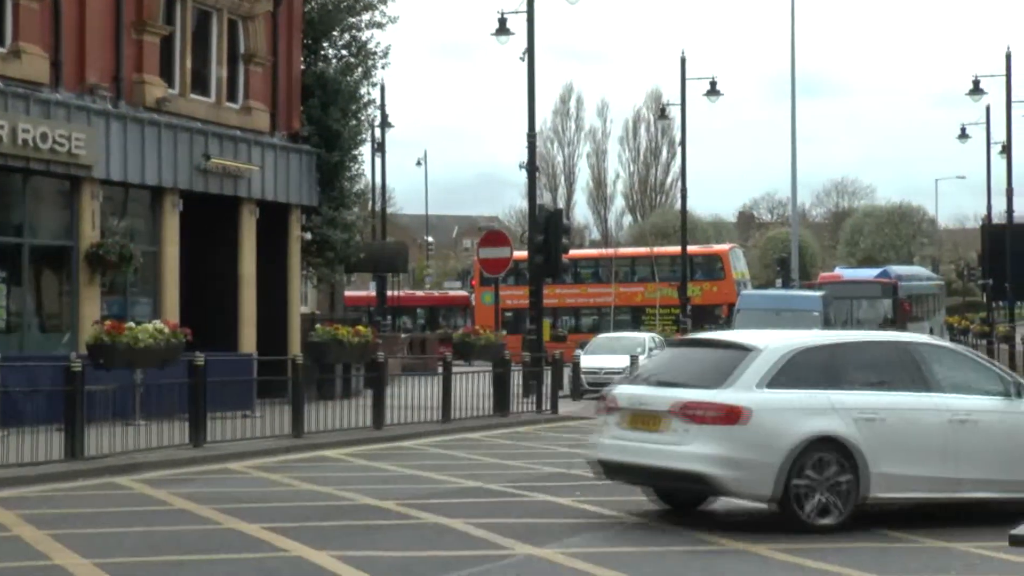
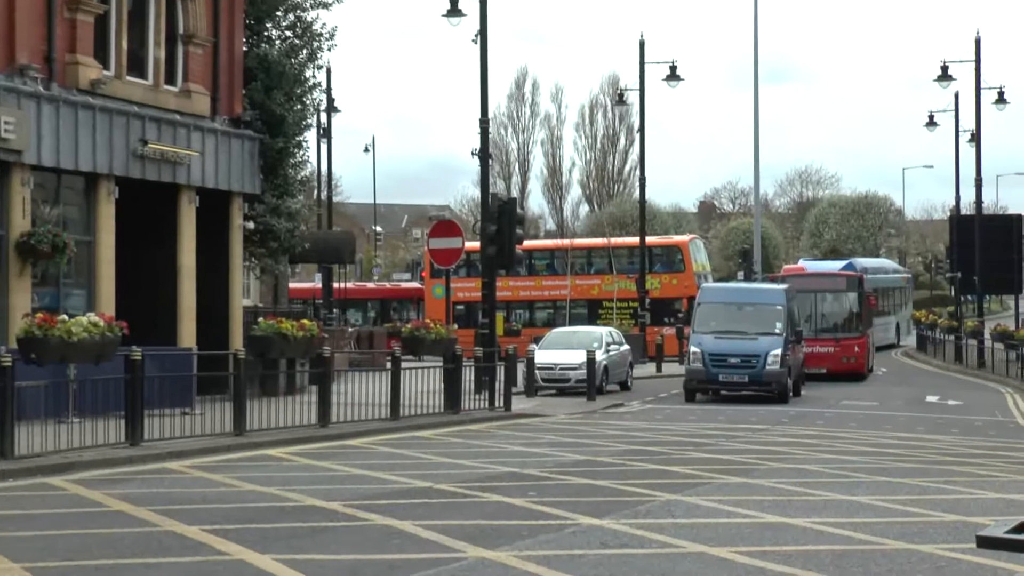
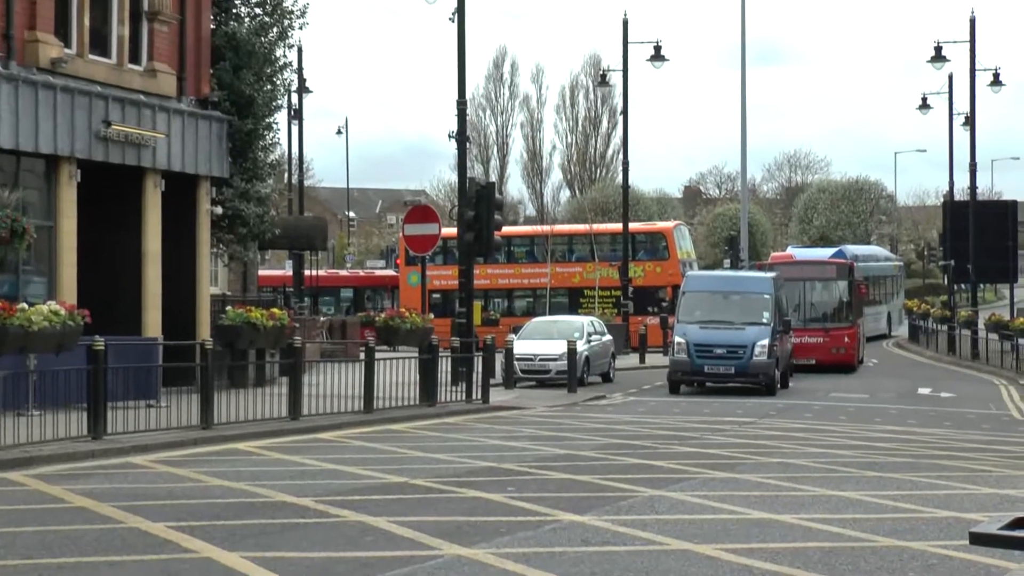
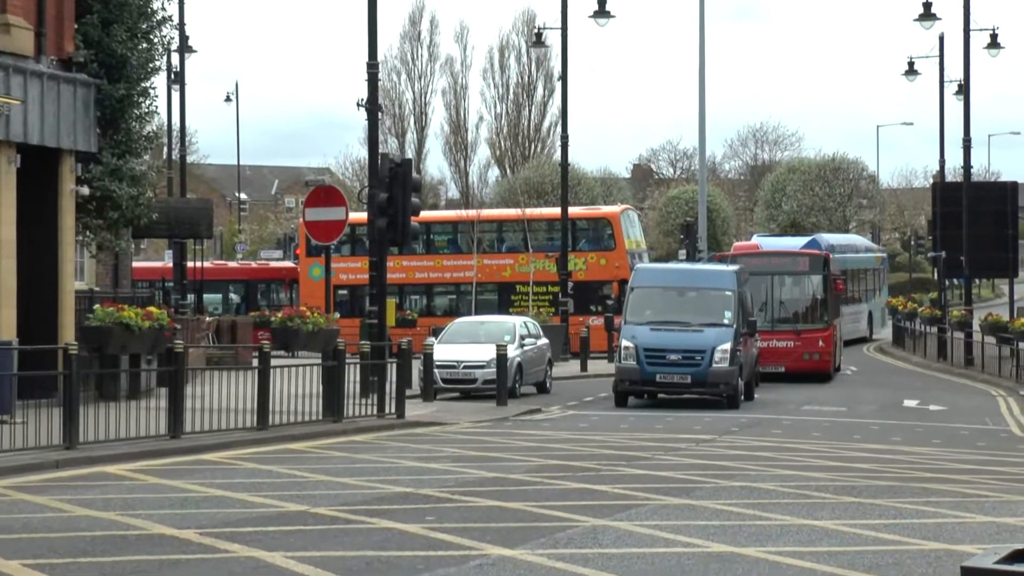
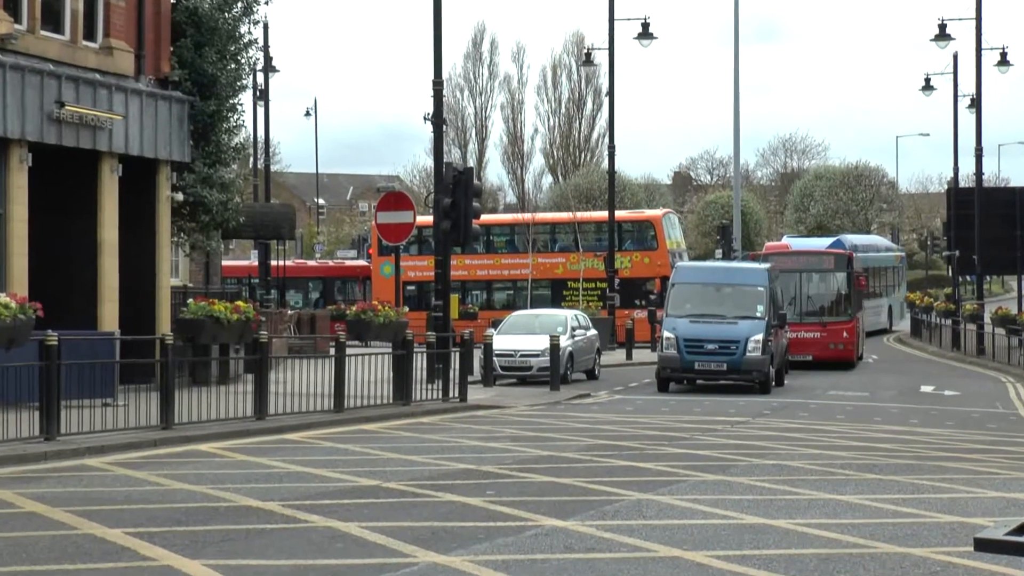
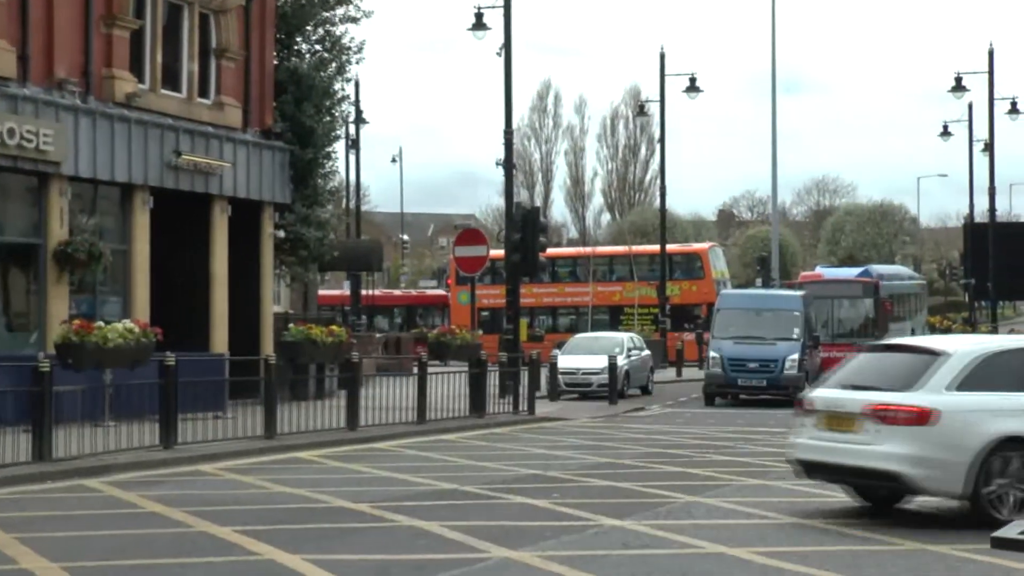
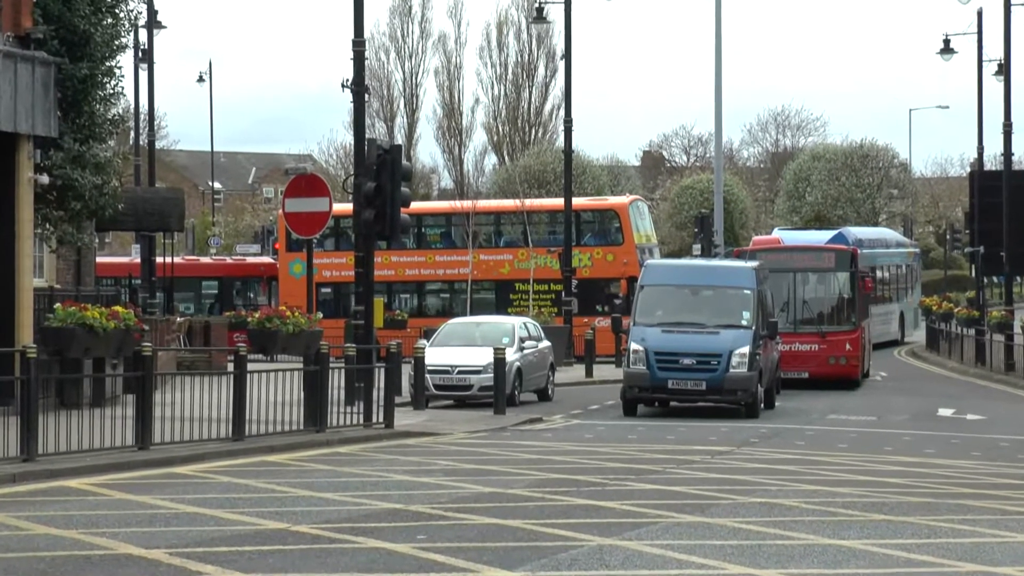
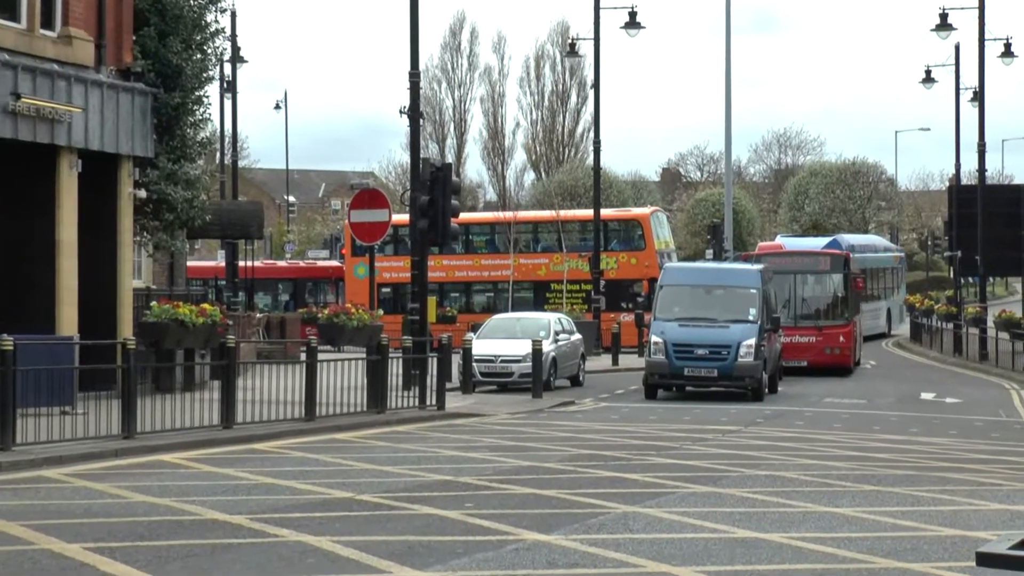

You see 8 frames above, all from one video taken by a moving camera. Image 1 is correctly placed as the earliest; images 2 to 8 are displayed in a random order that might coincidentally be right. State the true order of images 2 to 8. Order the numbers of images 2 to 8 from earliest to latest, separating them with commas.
6, 2, 3, 5, 8, 4, 7
